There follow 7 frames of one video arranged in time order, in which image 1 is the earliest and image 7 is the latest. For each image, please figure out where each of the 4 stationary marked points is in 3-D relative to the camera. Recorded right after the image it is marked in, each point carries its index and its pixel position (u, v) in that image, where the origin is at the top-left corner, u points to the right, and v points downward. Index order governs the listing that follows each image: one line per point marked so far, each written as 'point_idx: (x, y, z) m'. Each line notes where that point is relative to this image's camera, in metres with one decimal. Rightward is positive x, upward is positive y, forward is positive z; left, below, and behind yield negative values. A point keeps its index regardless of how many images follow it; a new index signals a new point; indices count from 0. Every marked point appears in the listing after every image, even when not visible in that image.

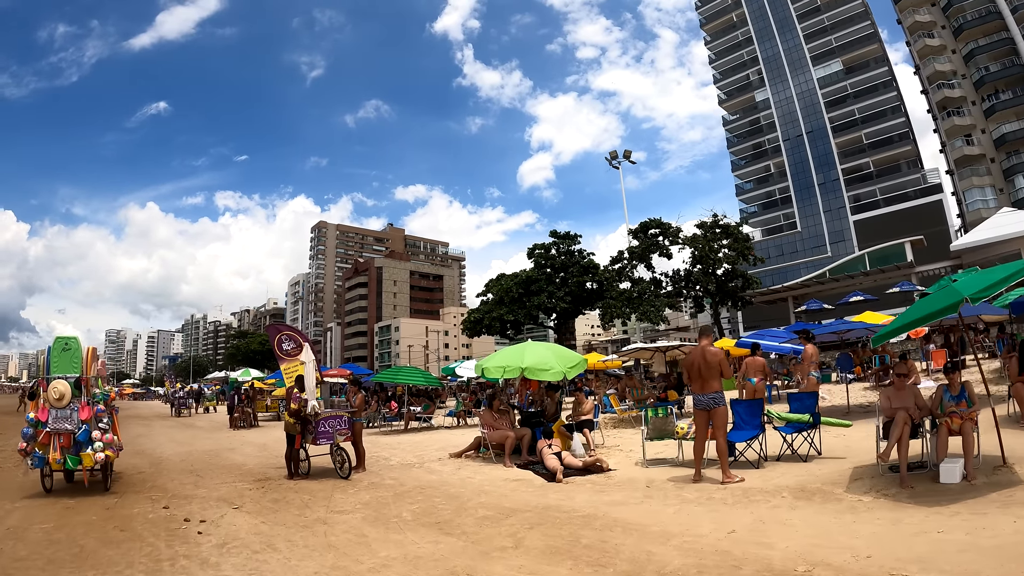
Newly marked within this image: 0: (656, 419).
0: (+2.9, -2.5, +11.1) m
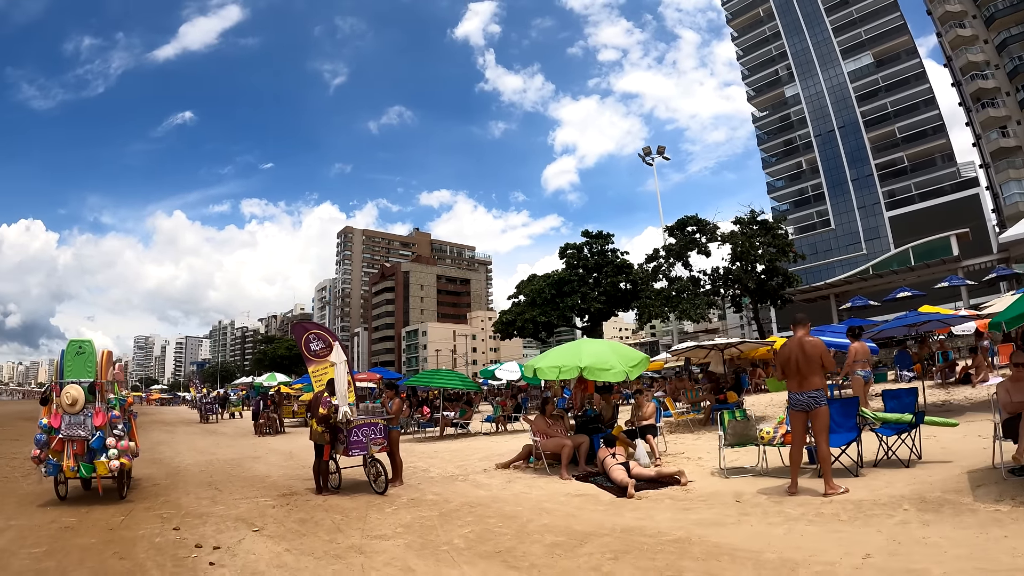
0: (+3.8, -2.3, +9.7) m
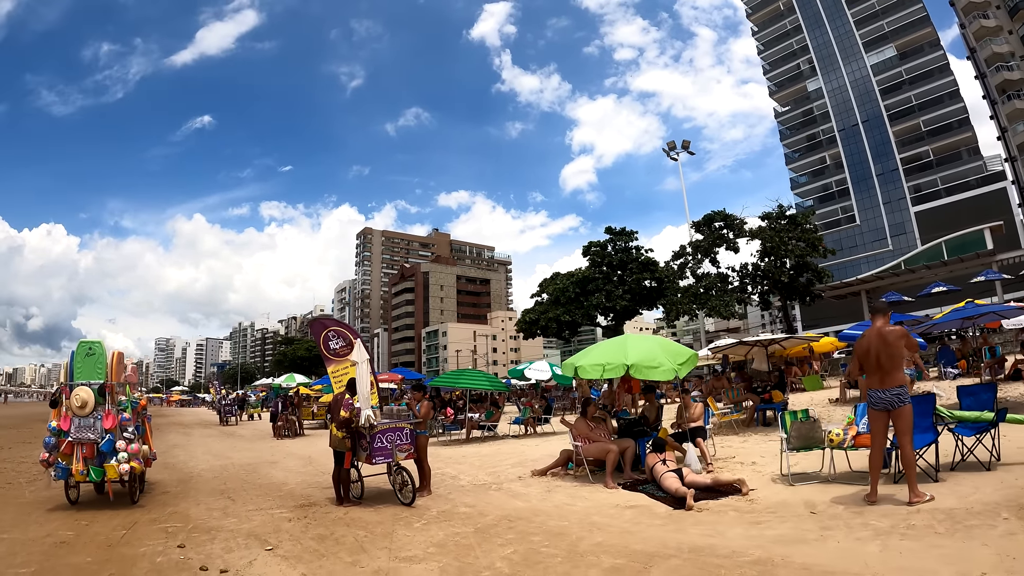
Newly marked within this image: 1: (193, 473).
0: (+4.4, -2.1, +8.7) m
1: (-6.1, -3.6, +11.0) m
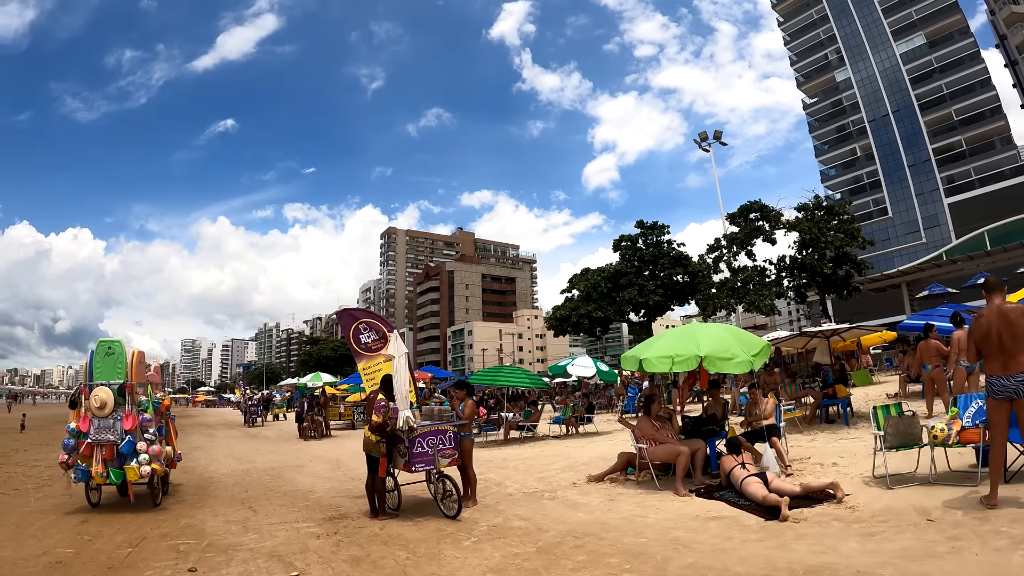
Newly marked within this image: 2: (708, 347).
0: (+5.1, -1.8, +7.5) m
1: (-5.3, -3.4, +10.2) m
2: (+2.5, -0.7, +7.2) m
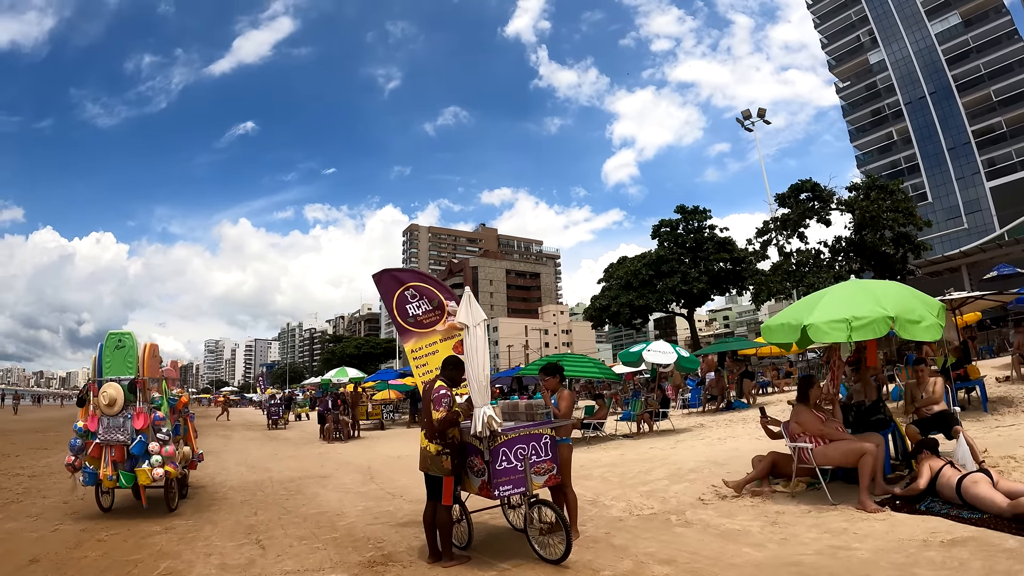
0: (+6.1, -1.2, +5.3) m
1: (-4.2, -3.0, +8.3) m
2: (+3.4, -0.2, +5.1) m
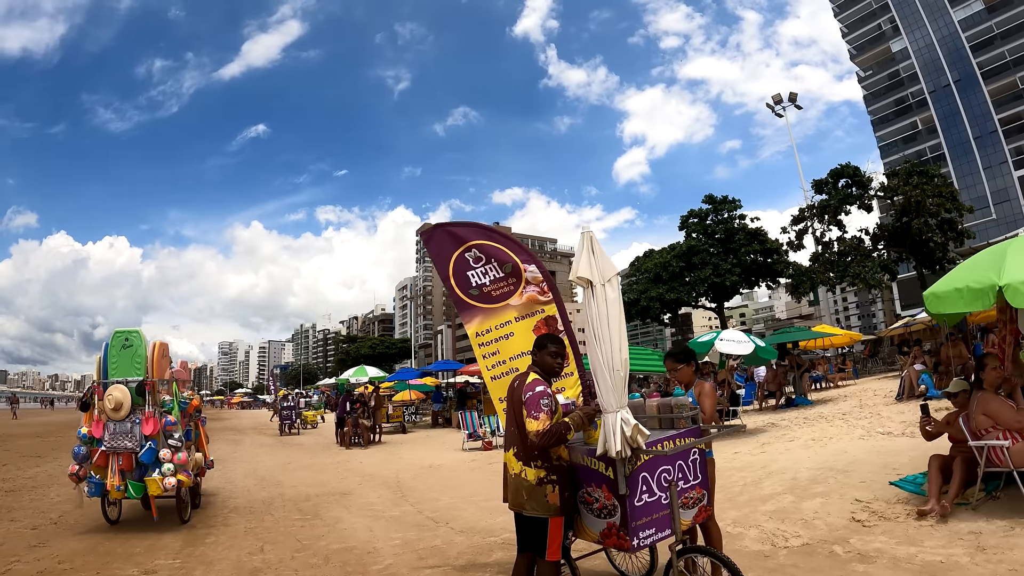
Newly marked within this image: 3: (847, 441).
0: (+6.7, -0.8, +3.8) m
1: (-3.5, -2.7, +7.0) m
2: (+4.0, +0.2, +3.6) m
3: (+4.5, -2.1, +7.6) m
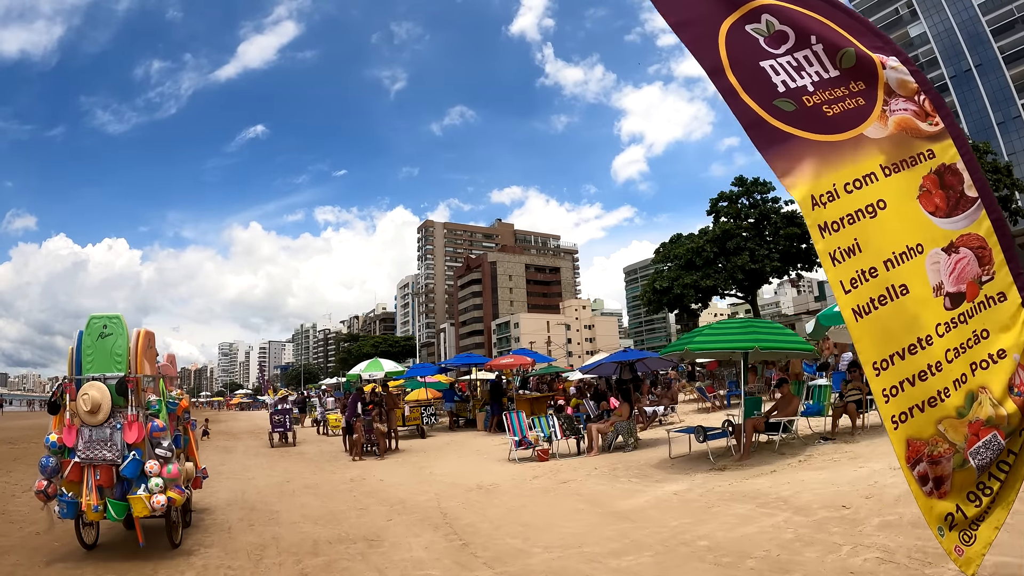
0: (+7.6, -0.2, +1.4) m
1: (-2.6, -2.3, +4.6) m
2: (+4.9, +0.7, +1.3) m
3: (+5.4, -1.5, +5.3) m
